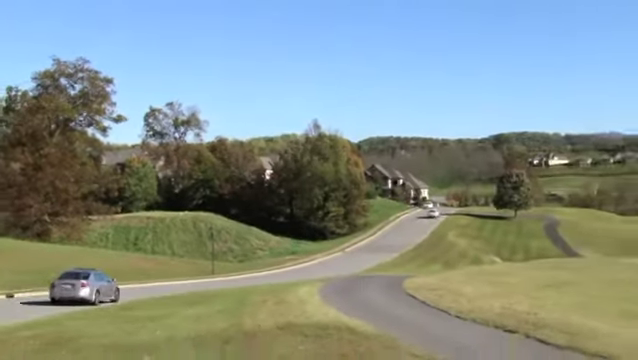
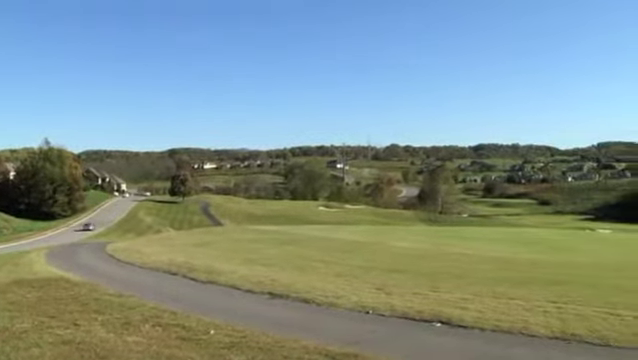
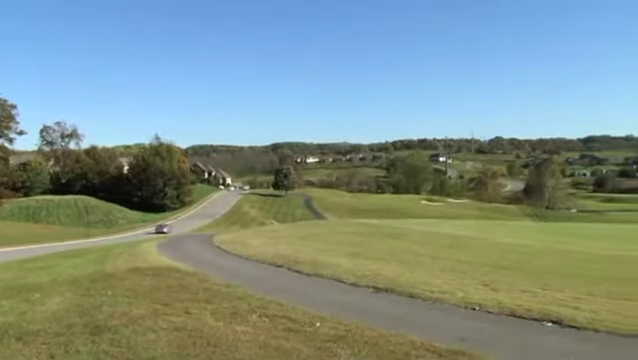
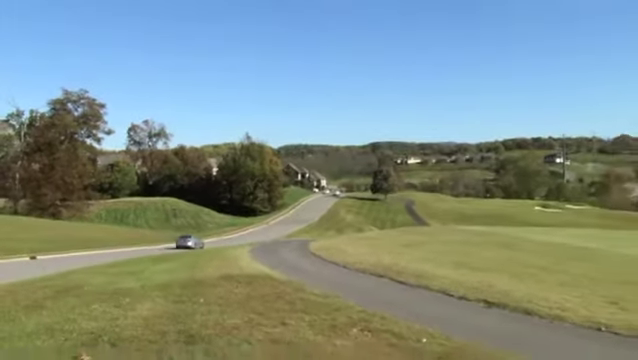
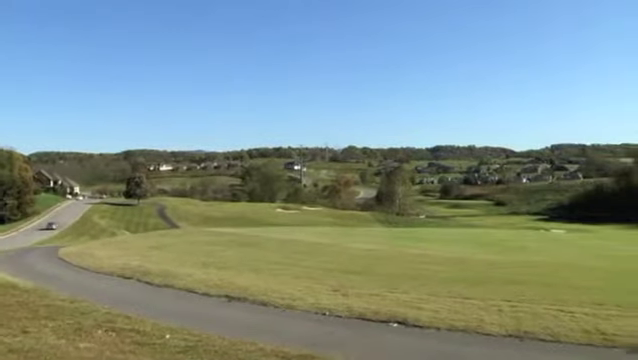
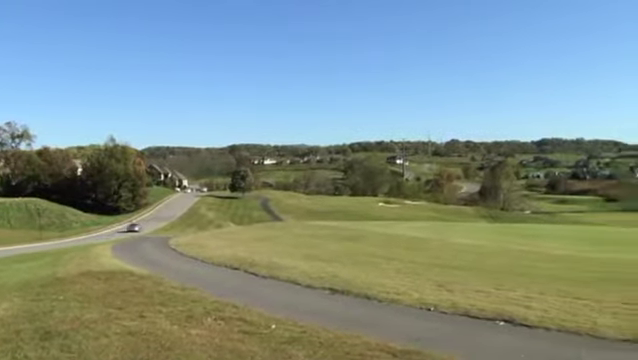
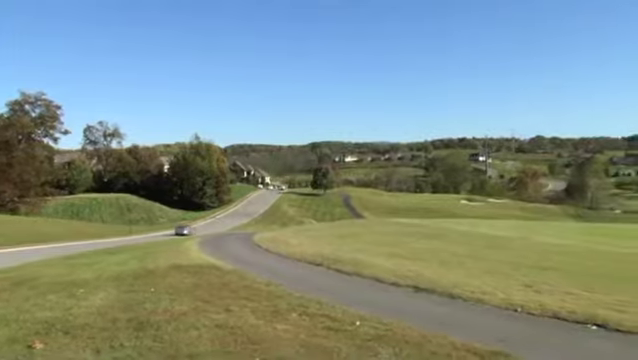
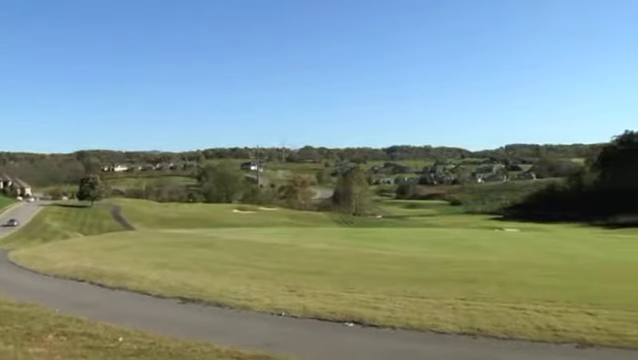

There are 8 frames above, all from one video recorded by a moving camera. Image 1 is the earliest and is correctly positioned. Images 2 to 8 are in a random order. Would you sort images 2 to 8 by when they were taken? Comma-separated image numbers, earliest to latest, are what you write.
4, 7, 3, 6, 2, 5, 8
